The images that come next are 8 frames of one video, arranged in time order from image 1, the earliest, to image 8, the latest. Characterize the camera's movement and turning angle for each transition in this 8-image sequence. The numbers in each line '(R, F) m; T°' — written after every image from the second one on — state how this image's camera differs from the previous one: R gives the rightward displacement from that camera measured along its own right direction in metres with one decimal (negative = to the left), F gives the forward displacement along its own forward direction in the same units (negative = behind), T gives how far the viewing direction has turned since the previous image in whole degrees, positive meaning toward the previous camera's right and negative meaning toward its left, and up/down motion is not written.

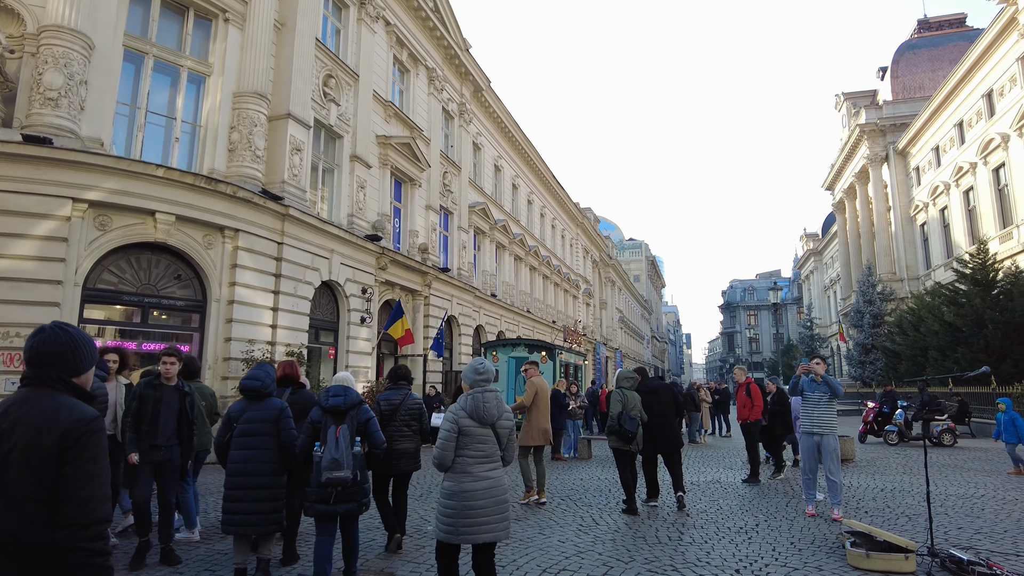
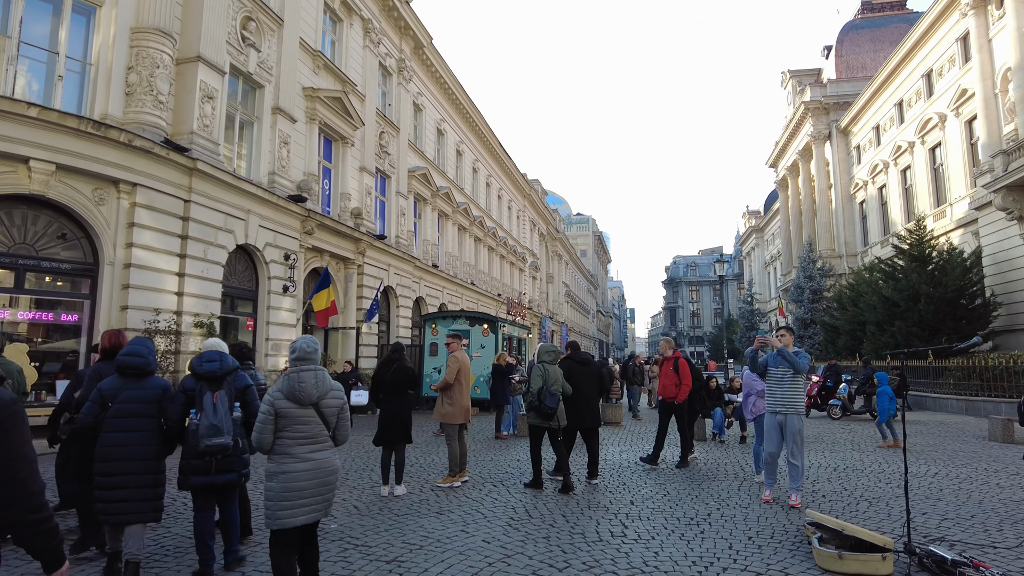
(+0.3, +1.1) m; +5°
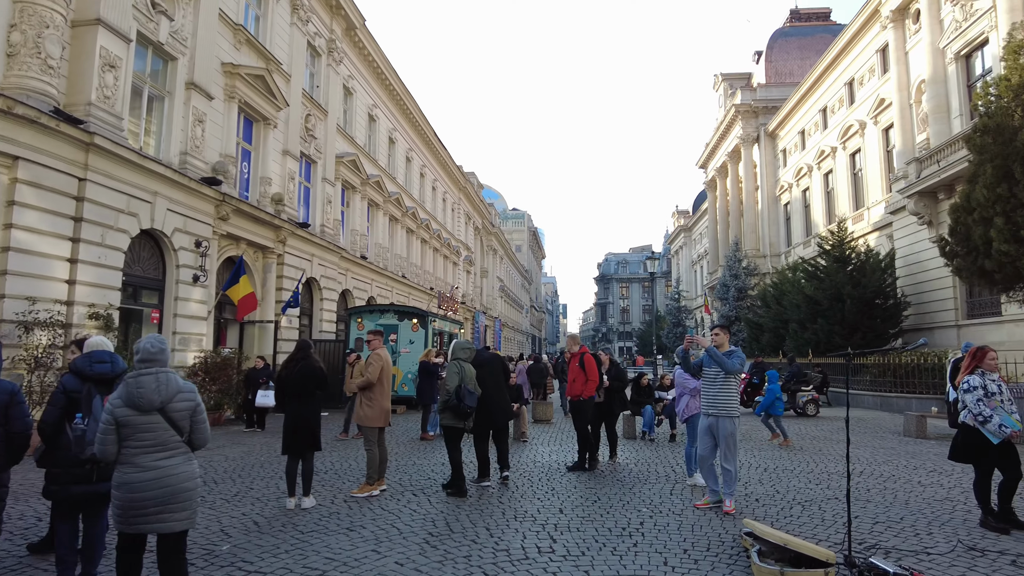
(+0.1, +0.6) m; +6°
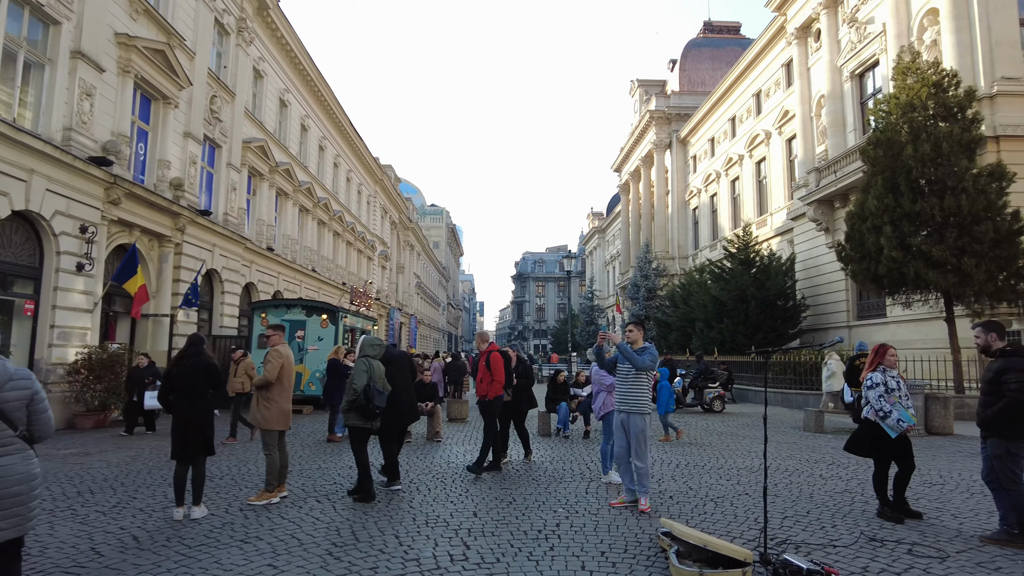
(0.0, +0.3) m; +7°
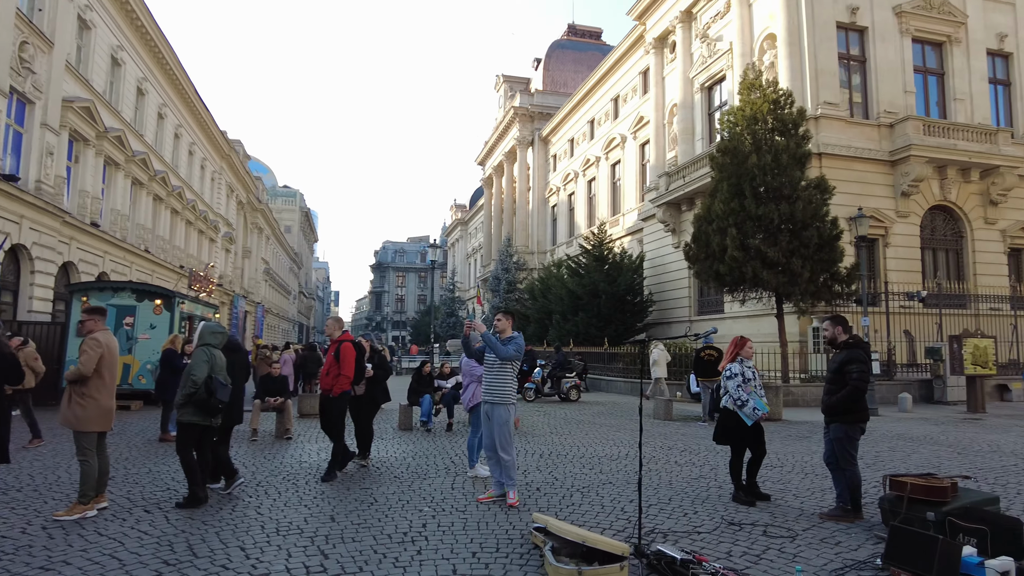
(-0.1, +0.4) m; +12°
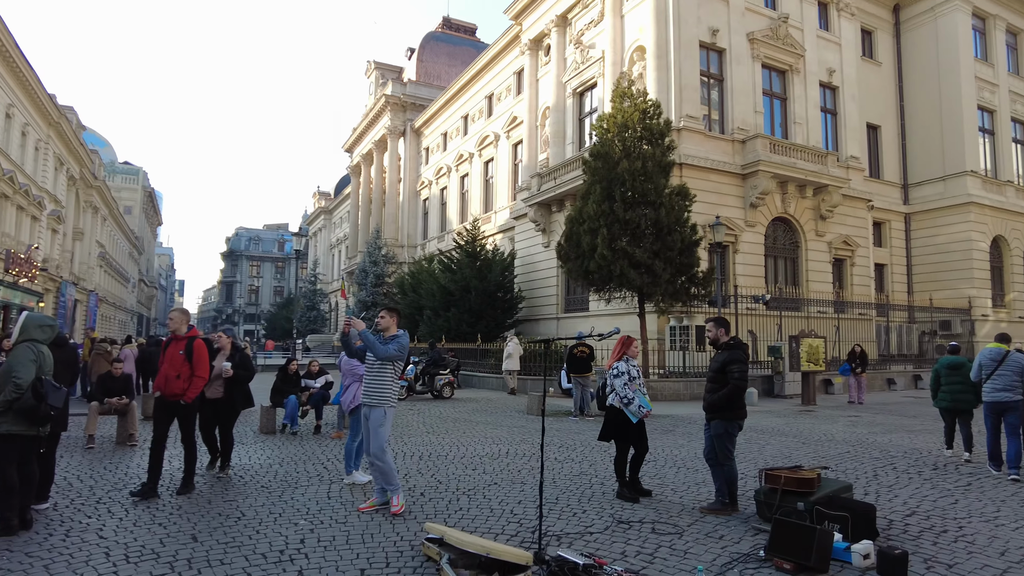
(-0.3, +0.3) m; +12°
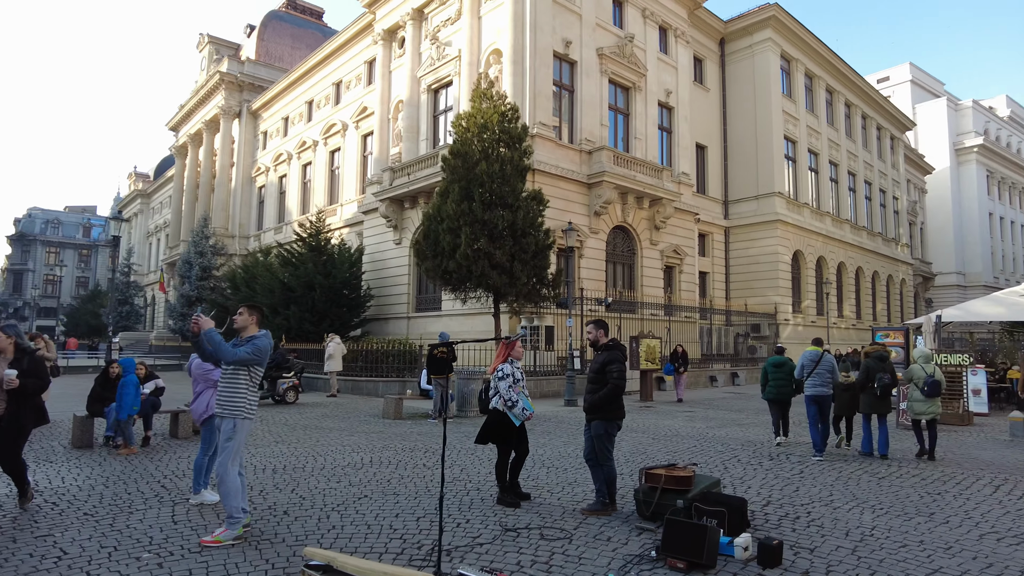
(-0.4, +0.3) m; +14°
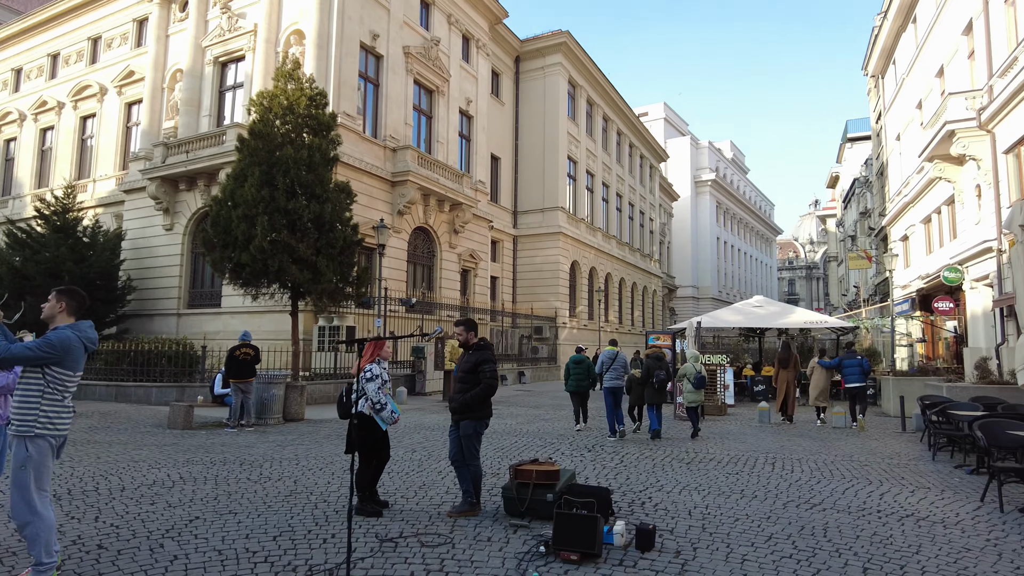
(-0.9, +0.3) m; +20°
